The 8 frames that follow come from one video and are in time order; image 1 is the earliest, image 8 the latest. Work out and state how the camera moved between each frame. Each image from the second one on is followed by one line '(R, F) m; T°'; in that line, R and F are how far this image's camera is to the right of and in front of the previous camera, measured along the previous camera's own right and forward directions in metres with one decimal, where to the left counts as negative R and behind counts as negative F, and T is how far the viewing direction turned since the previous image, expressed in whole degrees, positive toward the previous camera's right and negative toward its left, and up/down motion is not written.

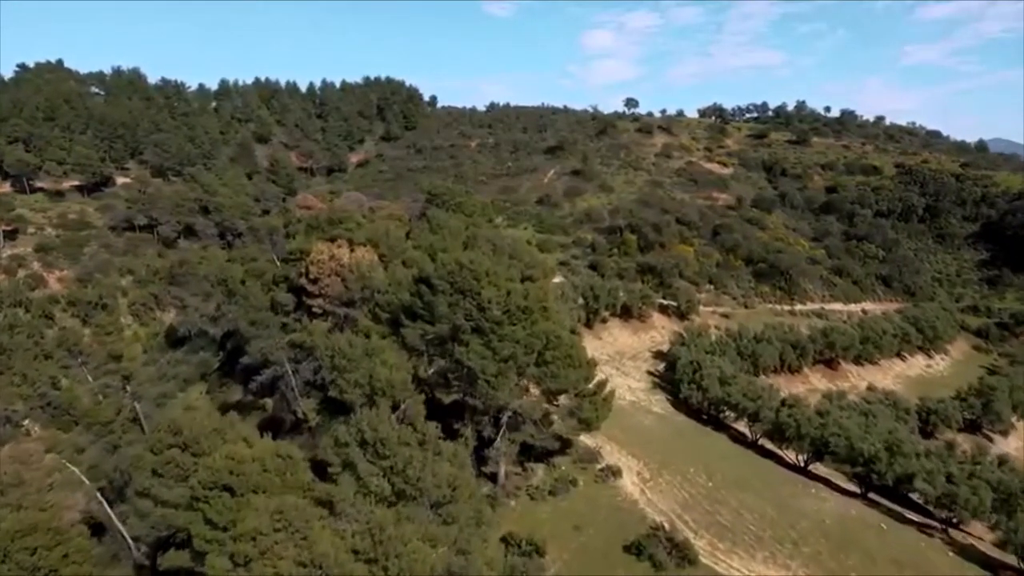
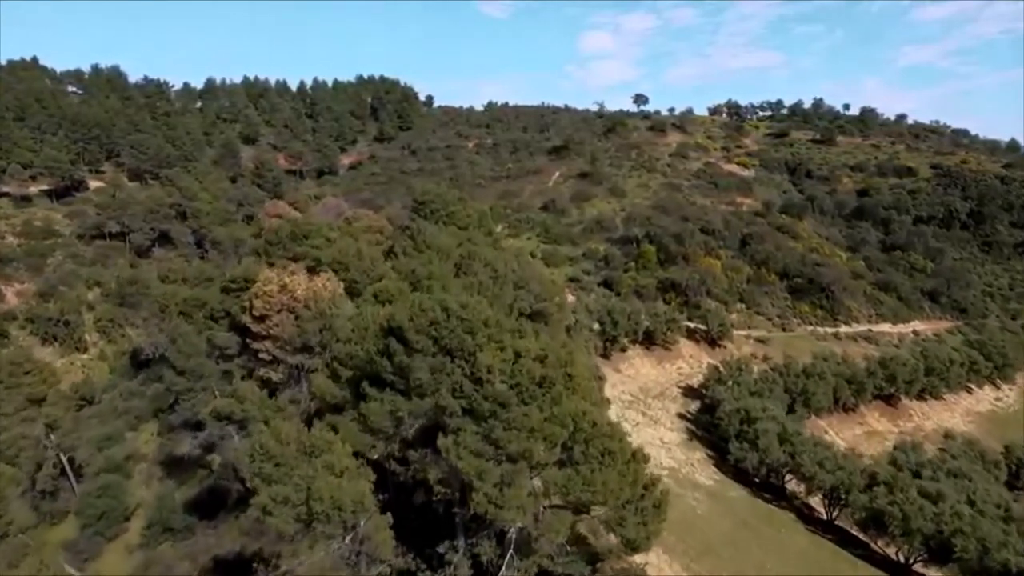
(-0.2, +7.3) m; 0°
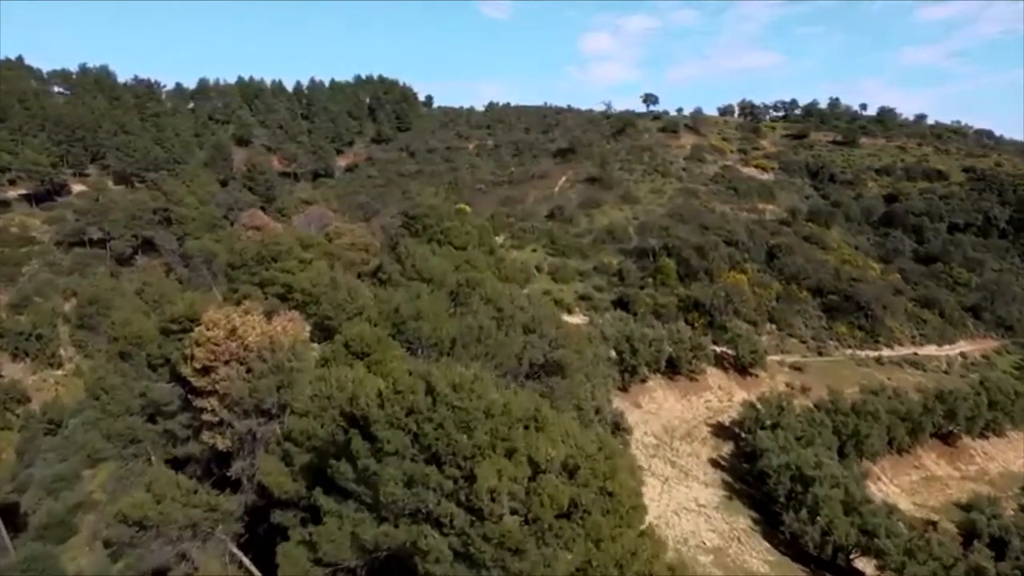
(-0.2, +5.0) m; 0°
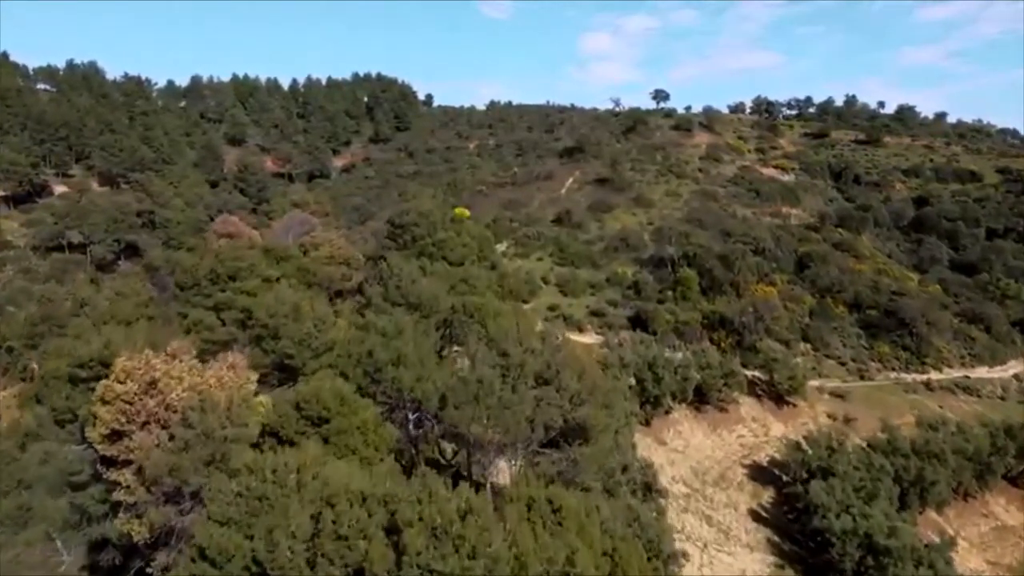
(-0.1, +4.7) m; 0°
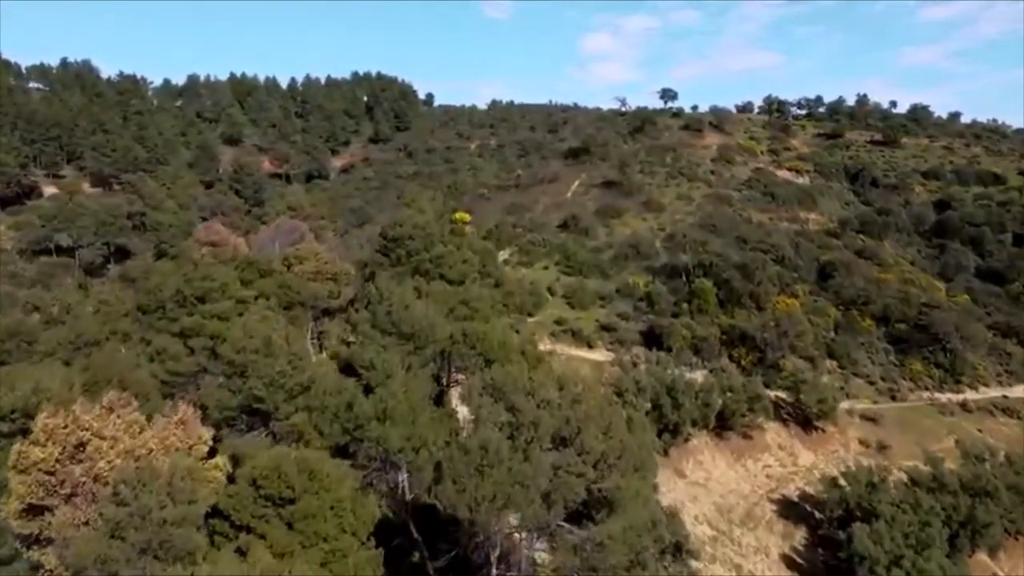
(-0.1, +2.8) m; 0°
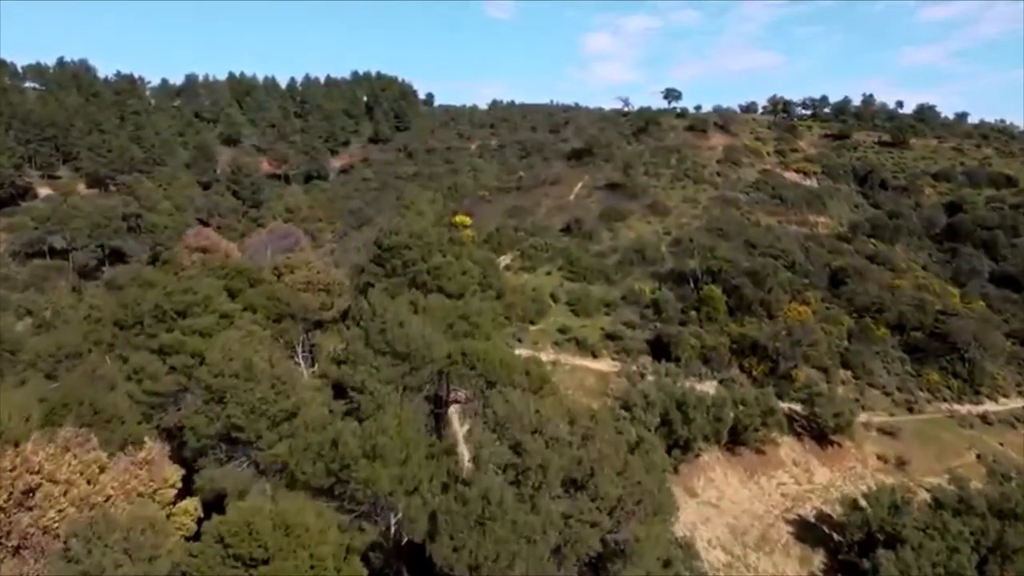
(-0.1, +1.4) m; 0°
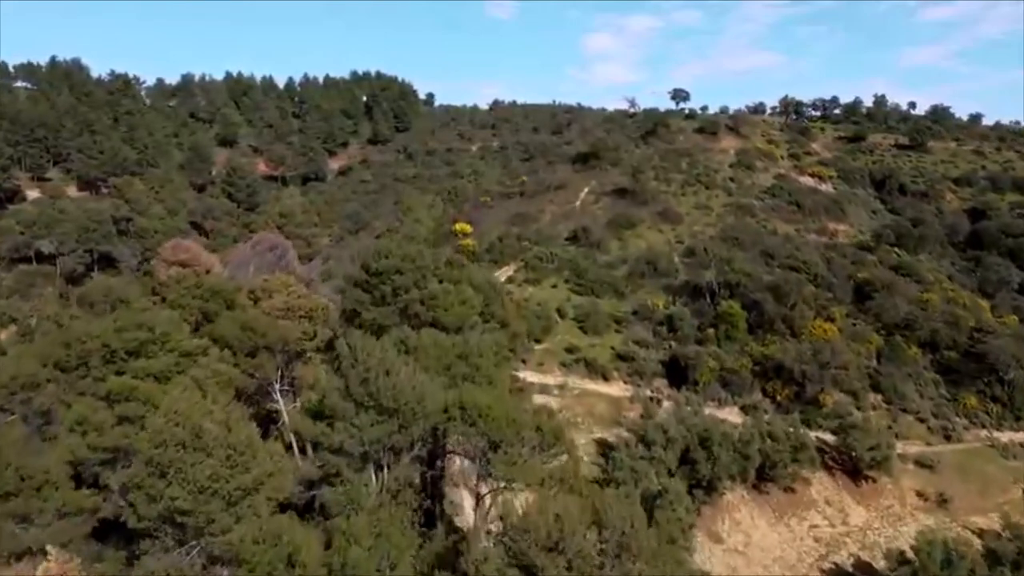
(-0.1, +2.7) m; 0°
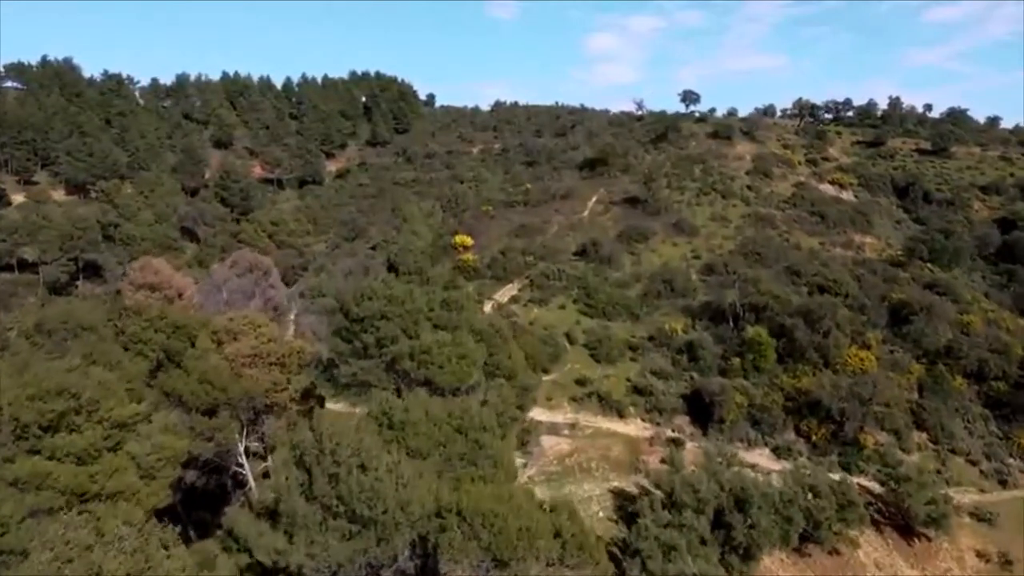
(-0.2, +3.3) m; 0°
